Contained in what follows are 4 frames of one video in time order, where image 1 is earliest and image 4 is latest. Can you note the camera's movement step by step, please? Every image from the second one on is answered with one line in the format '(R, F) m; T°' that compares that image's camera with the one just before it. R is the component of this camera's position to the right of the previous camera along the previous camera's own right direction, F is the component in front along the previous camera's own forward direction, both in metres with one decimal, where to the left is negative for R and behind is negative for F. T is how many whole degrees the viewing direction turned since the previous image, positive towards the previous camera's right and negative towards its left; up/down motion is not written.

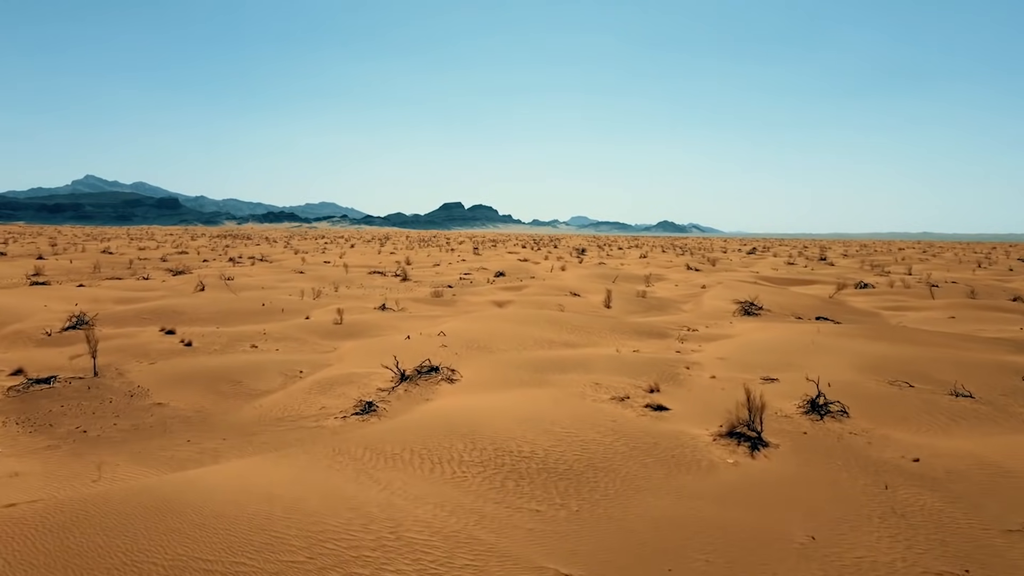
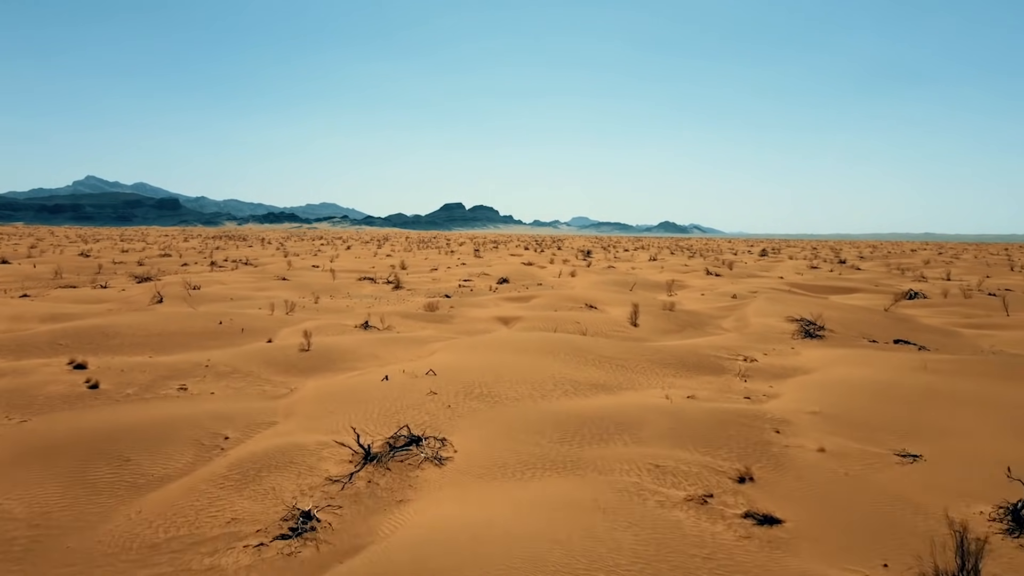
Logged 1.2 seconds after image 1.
(-0.1, +2.3) m; 0°
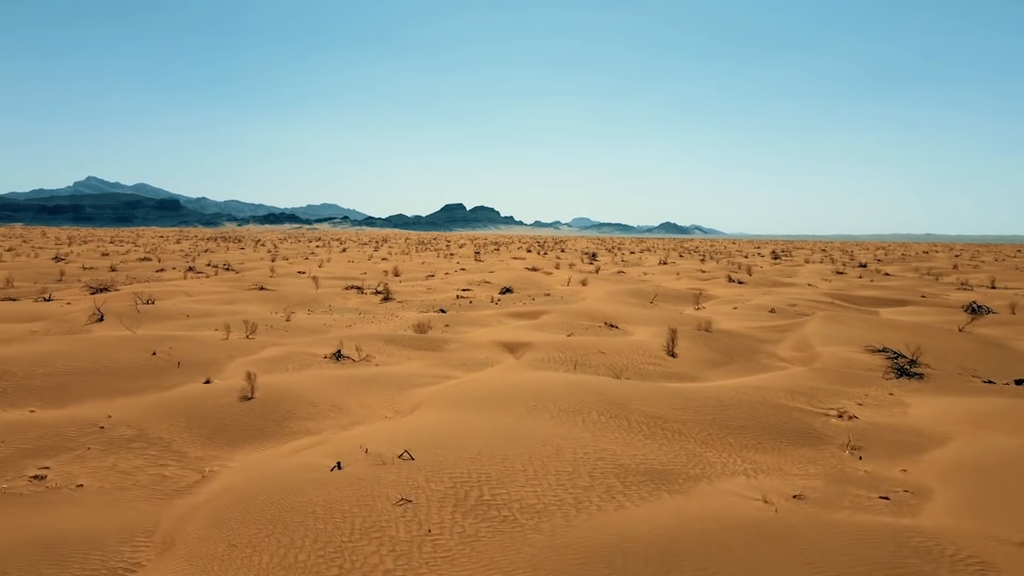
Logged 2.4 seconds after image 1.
(-0.1, +2.3) m; 0°
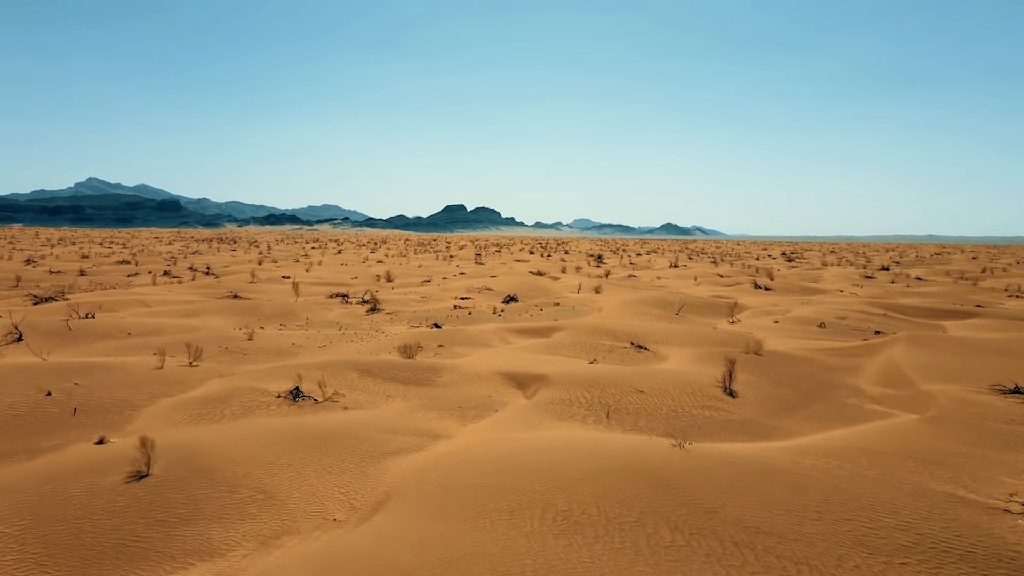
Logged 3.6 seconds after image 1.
(-0.1, +2.2) m; 0°
